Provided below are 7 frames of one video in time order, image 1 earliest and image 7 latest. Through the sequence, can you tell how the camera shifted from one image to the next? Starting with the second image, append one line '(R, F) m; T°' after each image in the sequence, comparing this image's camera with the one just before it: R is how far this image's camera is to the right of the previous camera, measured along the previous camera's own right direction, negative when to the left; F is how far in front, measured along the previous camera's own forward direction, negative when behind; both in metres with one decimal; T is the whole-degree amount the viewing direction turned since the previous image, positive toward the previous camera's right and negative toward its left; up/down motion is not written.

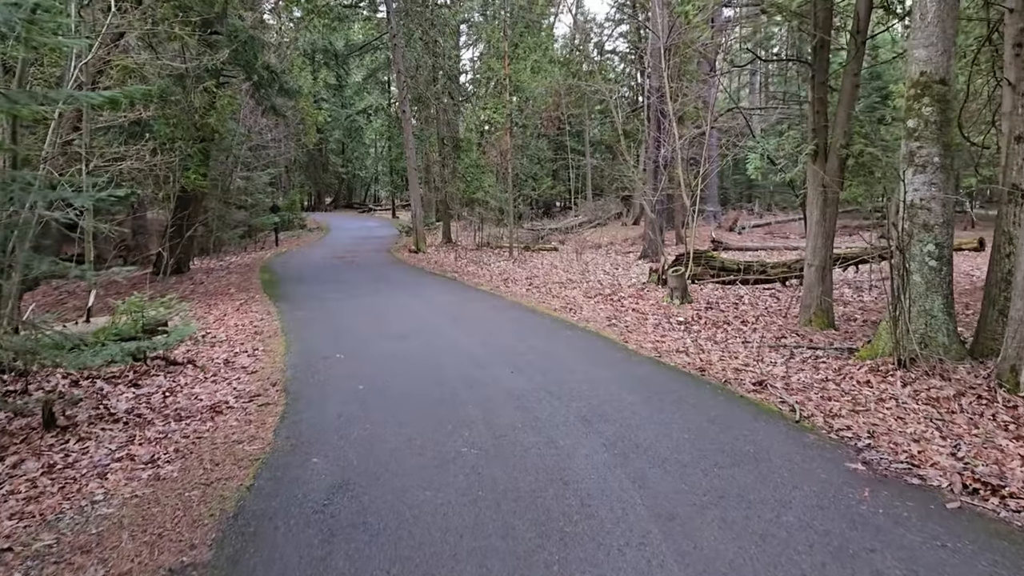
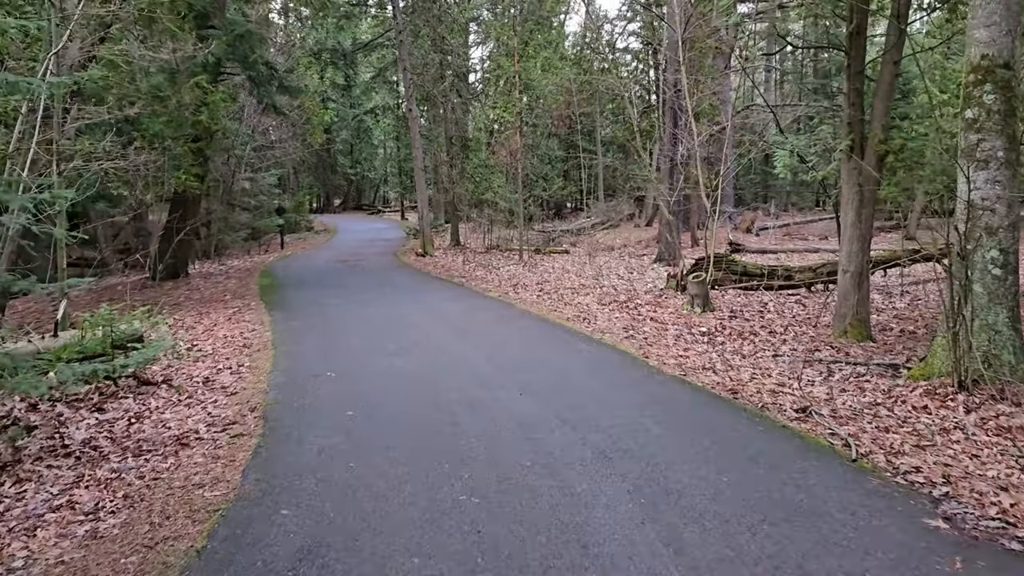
(0.0, +0.7) m; -1°
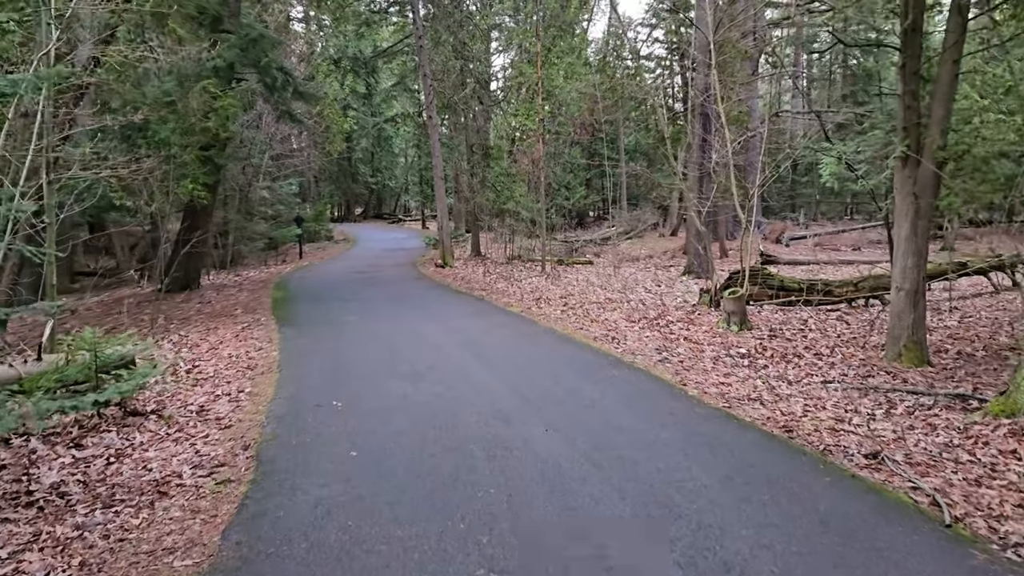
(0.0, +0.6) m; -1°
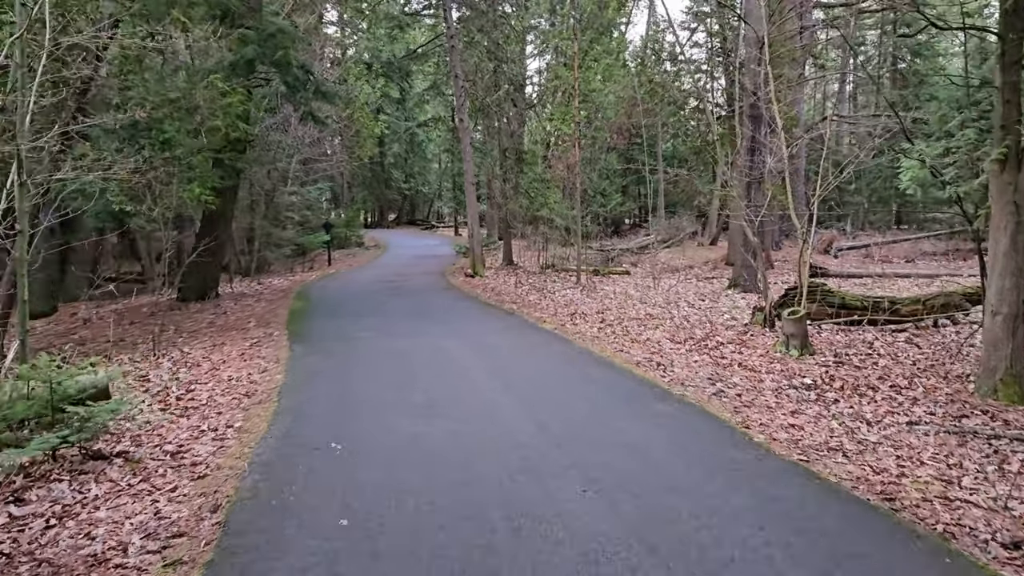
(0.0, +0.9) m; -2°
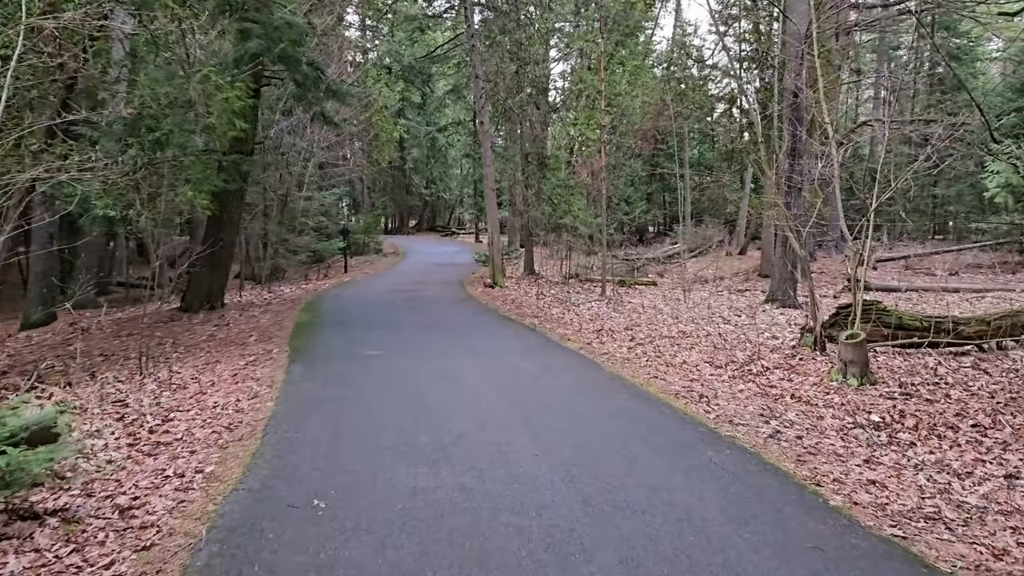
(0.0, +0.9) m; -1°
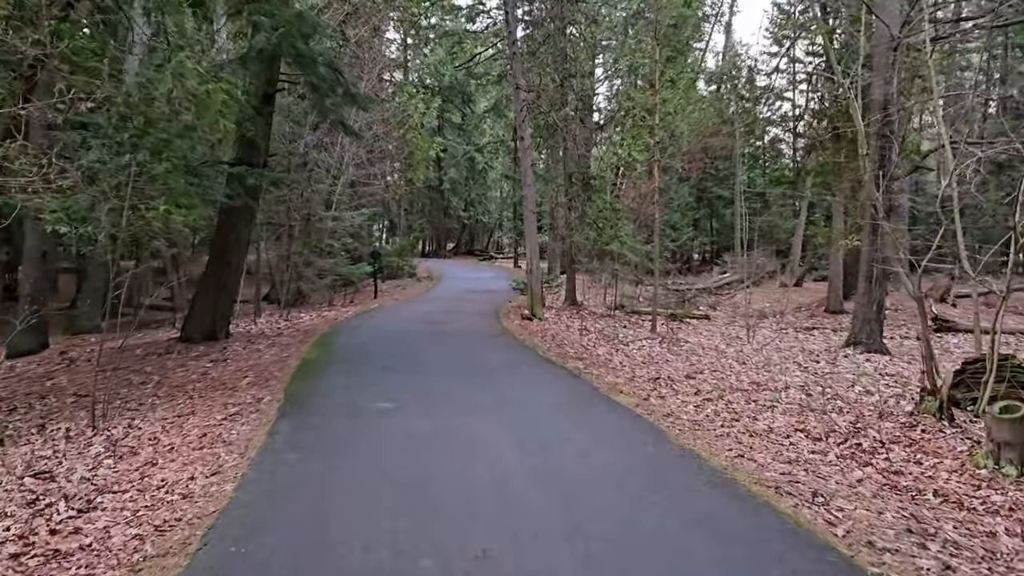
(0.0, +1.6) m; -3°
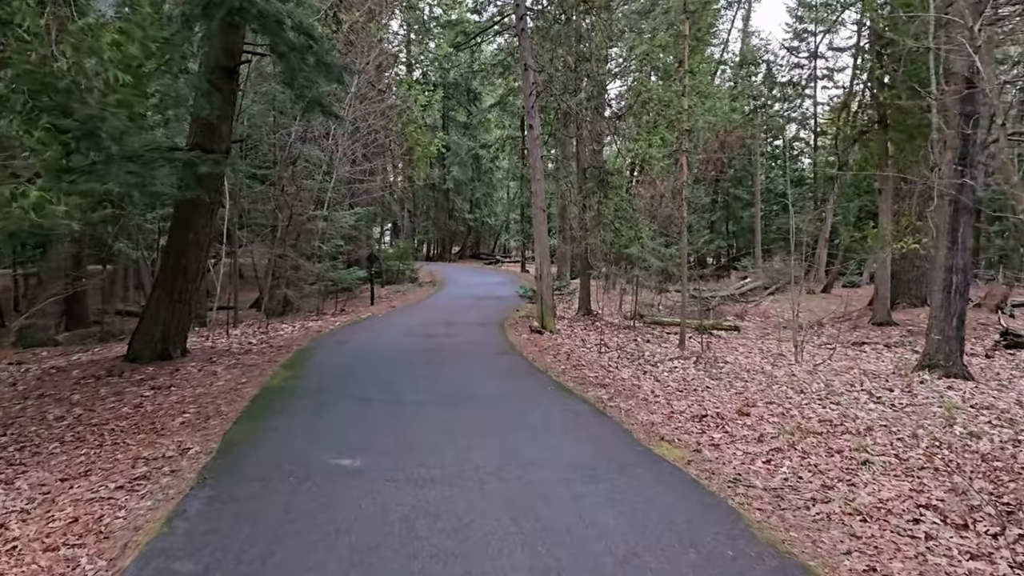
(0.0, +1.9) m; 0°
